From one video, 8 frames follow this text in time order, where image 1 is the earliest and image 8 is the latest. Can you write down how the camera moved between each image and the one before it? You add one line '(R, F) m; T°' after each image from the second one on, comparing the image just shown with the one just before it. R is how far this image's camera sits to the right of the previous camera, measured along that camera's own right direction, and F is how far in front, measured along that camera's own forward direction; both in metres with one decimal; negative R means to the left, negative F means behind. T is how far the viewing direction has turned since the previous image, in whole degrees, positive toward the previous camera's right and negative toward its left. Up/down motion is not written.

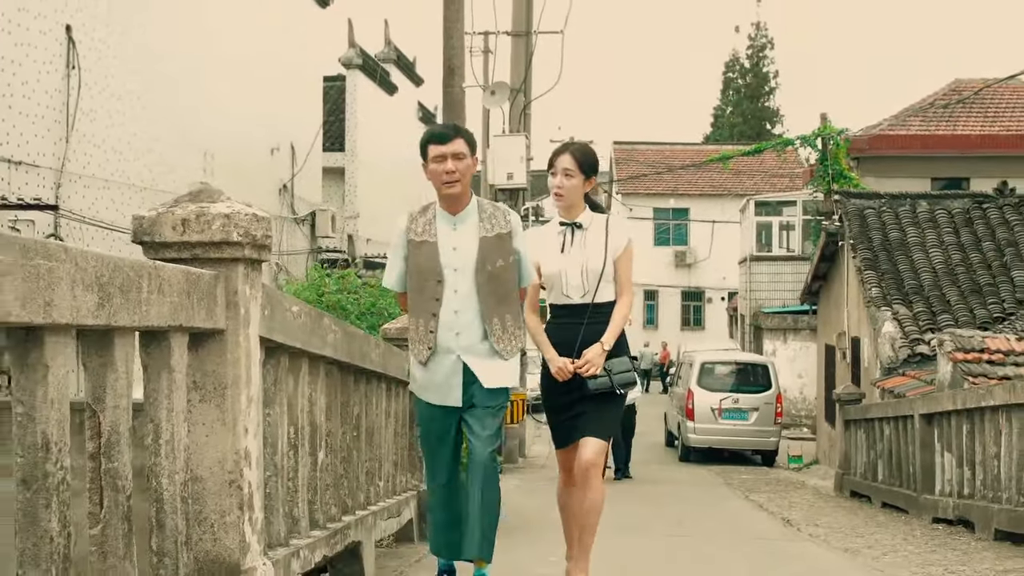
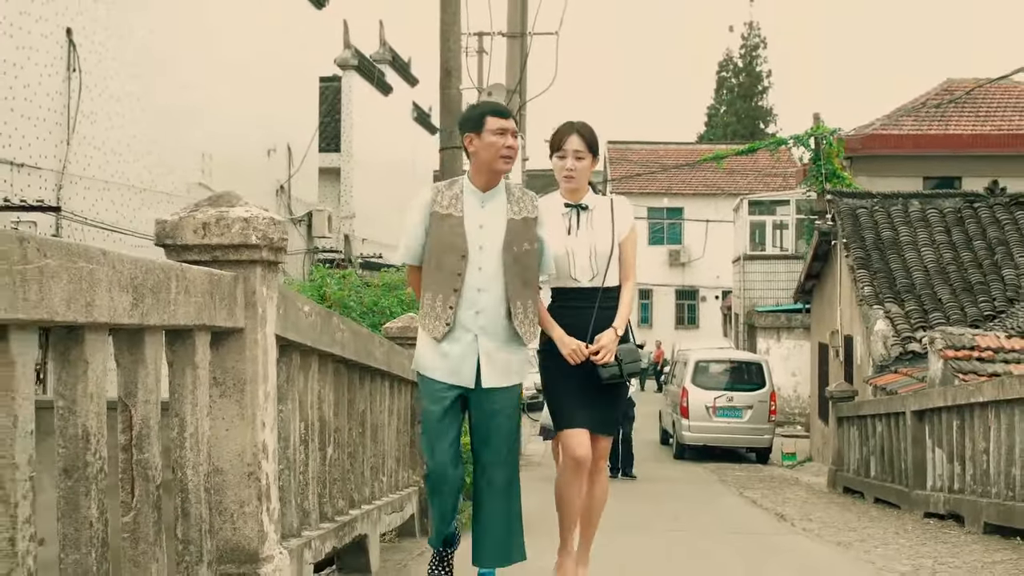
(0.0, -0.1) m; 0°
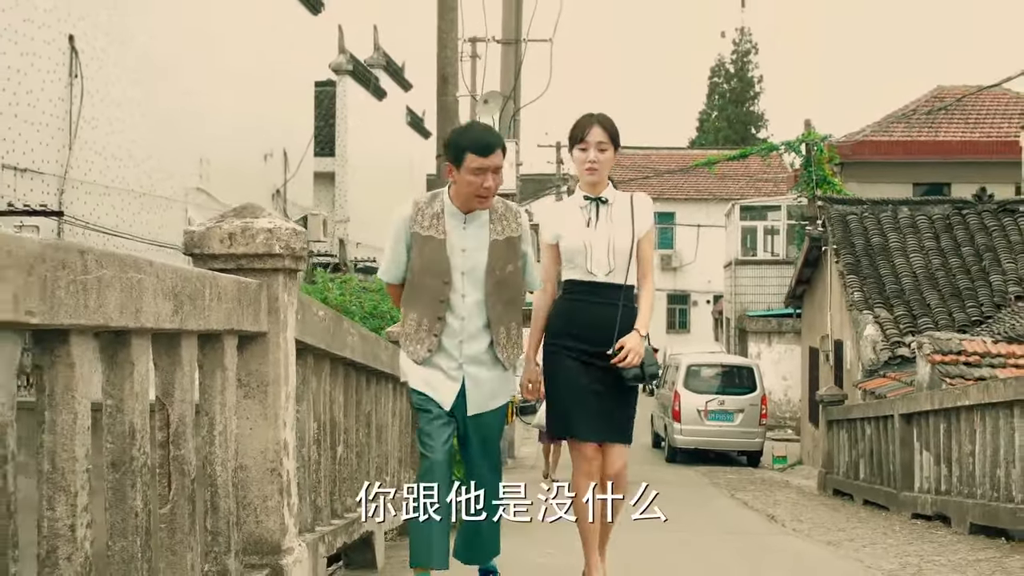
(0.0, -0.2) m; 0°
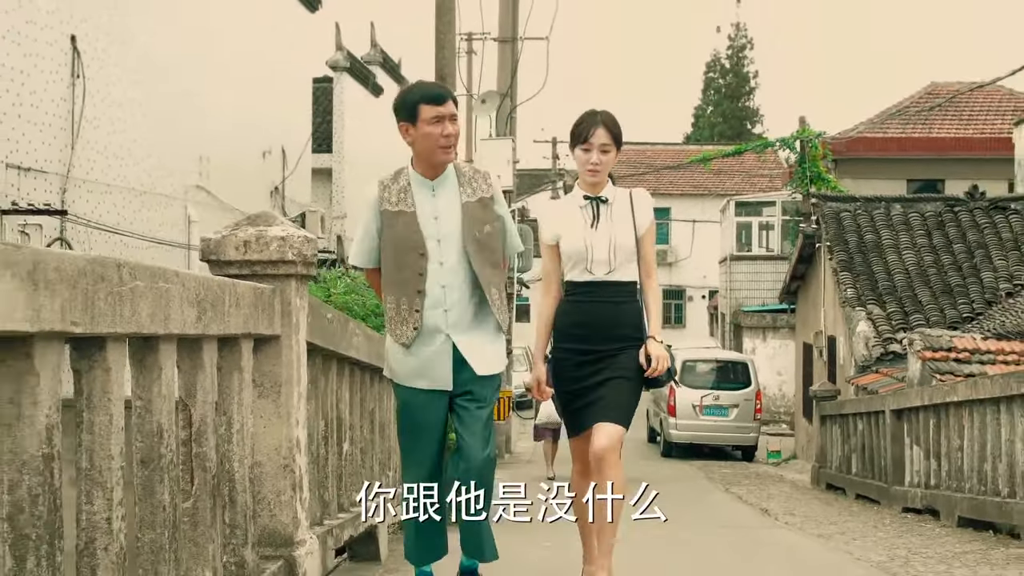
(0.0, -0.2) m; 0°
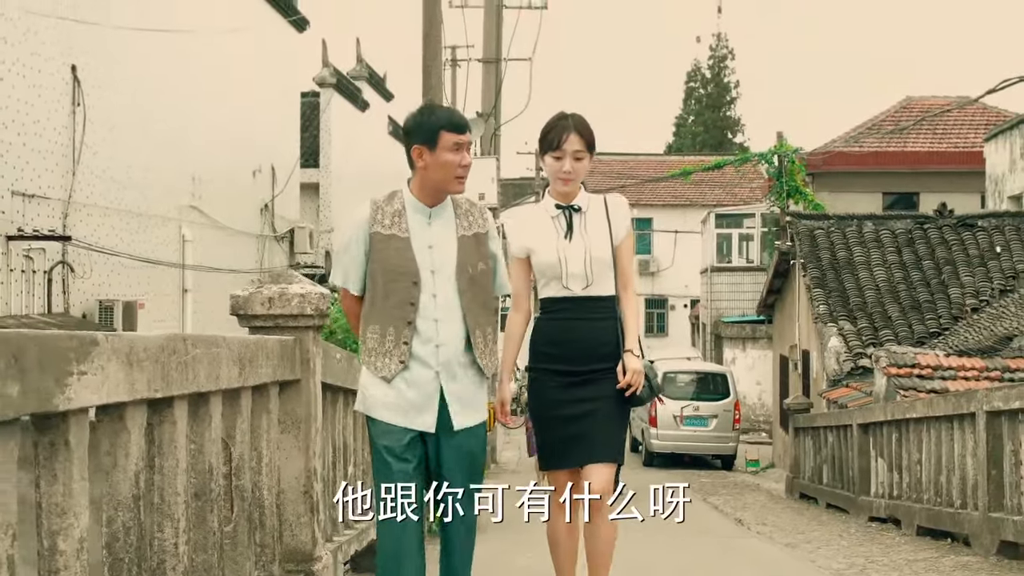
(0.0, -0.5) m; +1°
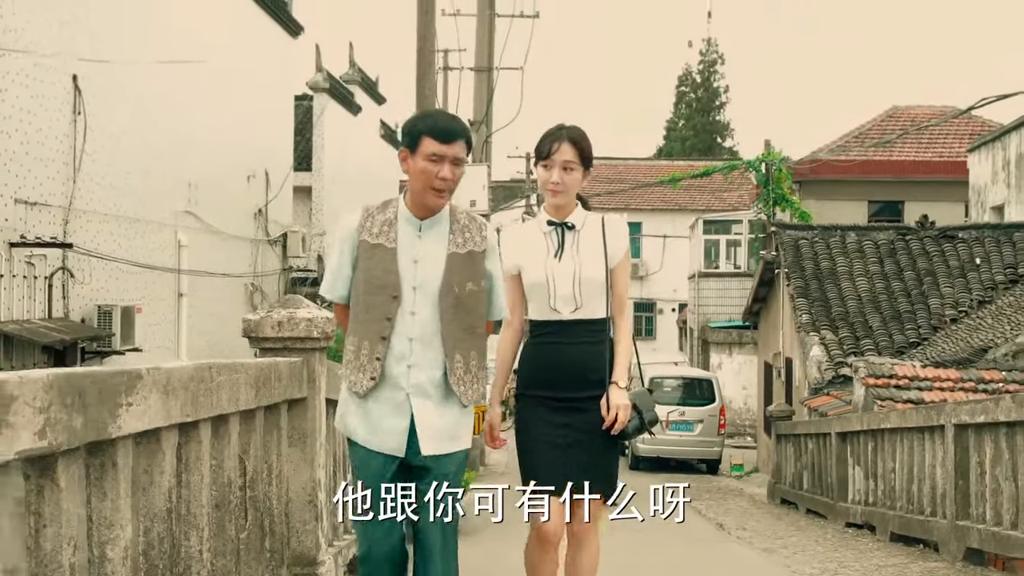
(0.0, -0.3) m; 0°
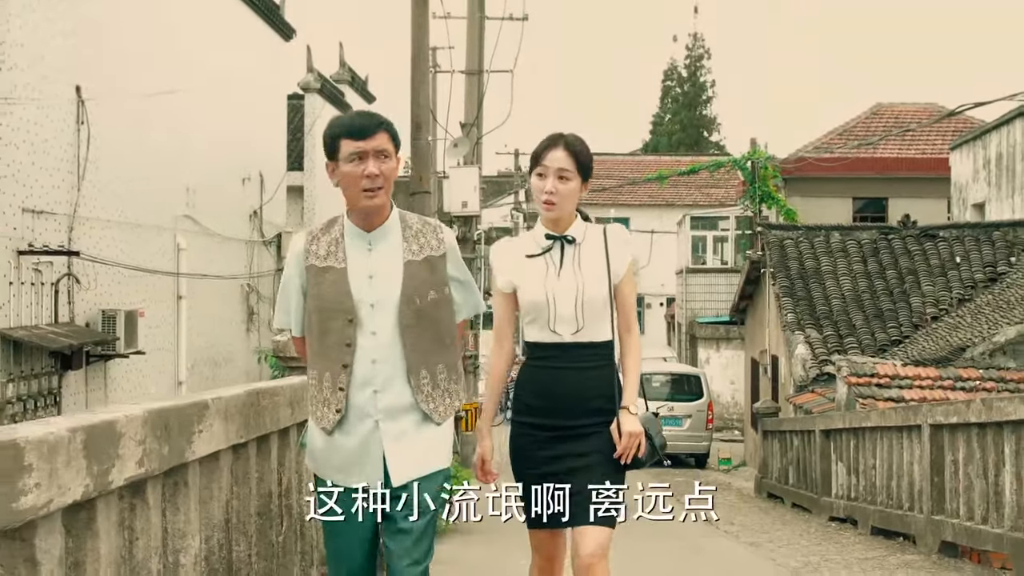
(-0.1, -0.4) m; +1°
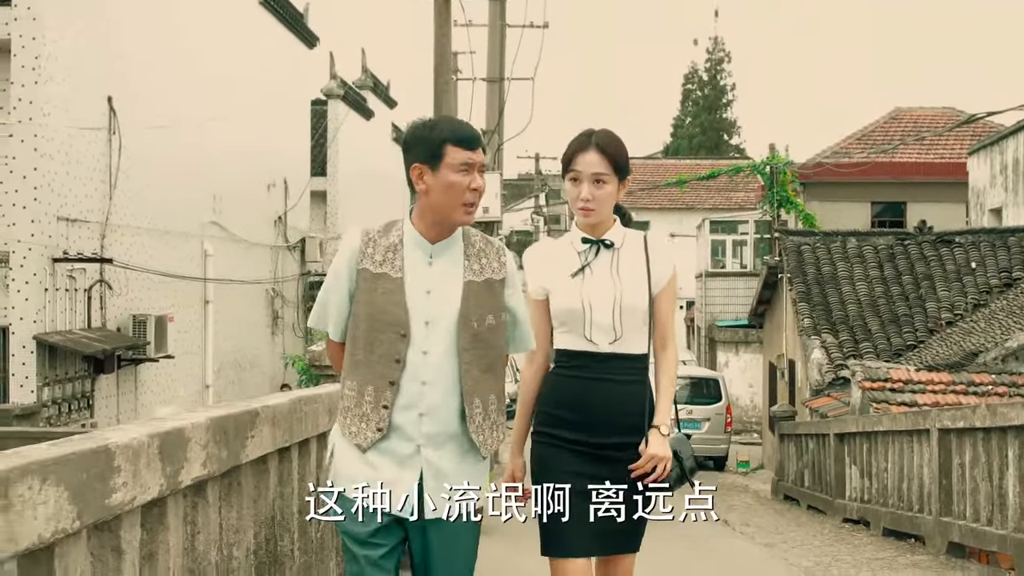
(0.0, -0.3) m; -1°
